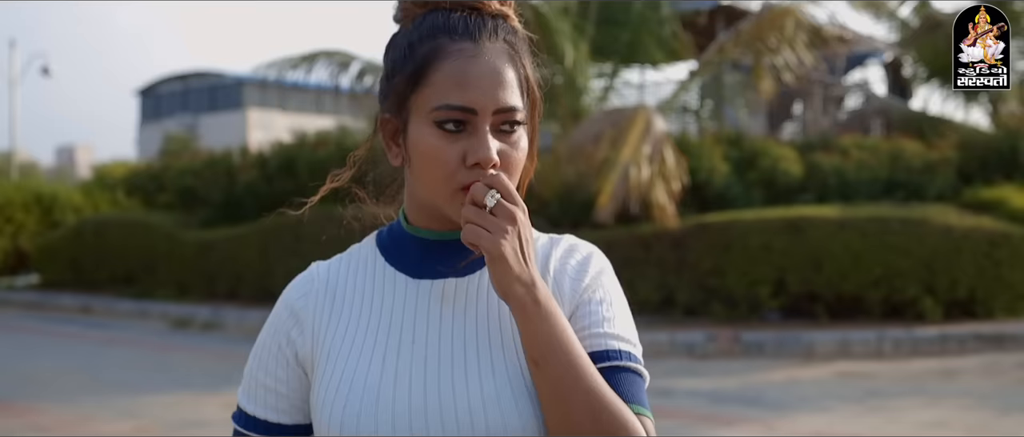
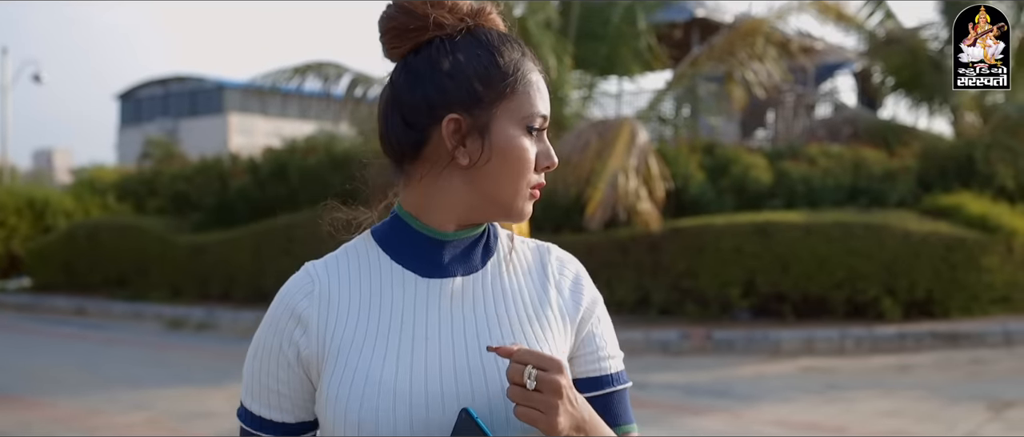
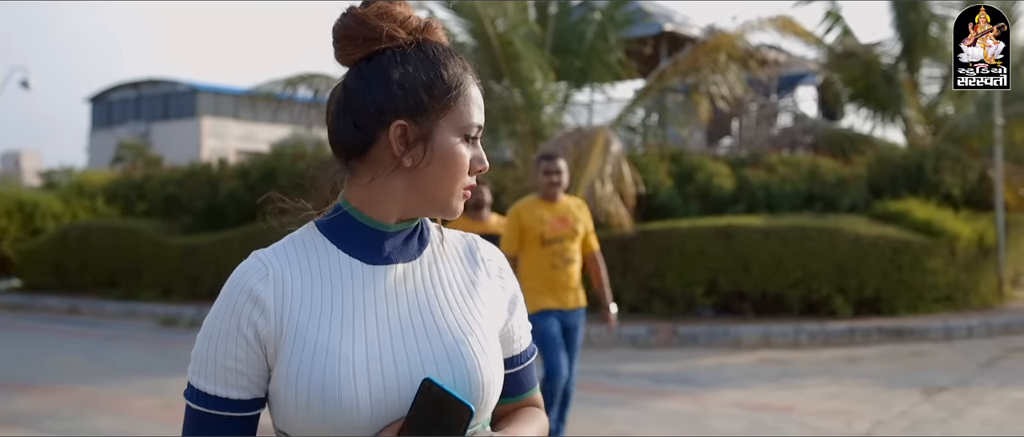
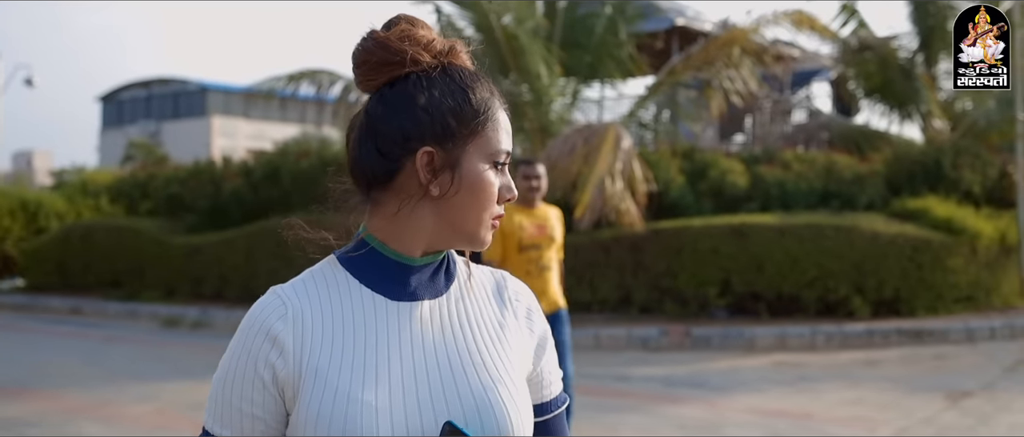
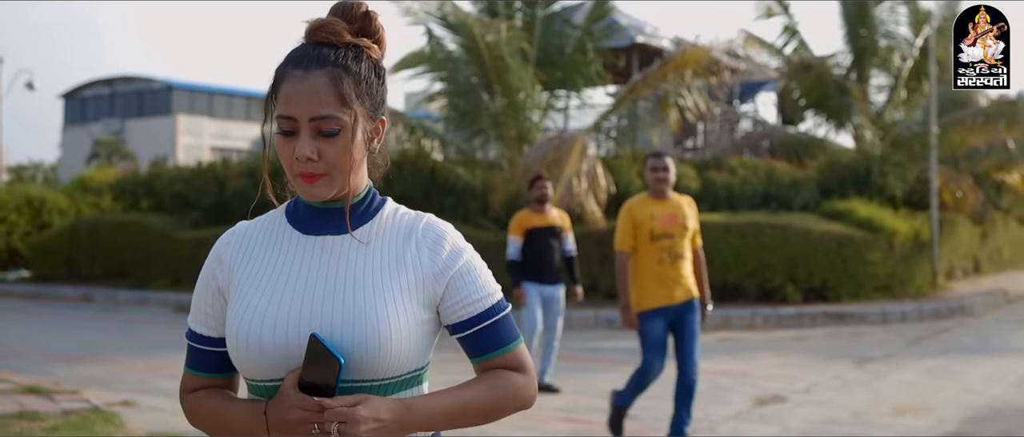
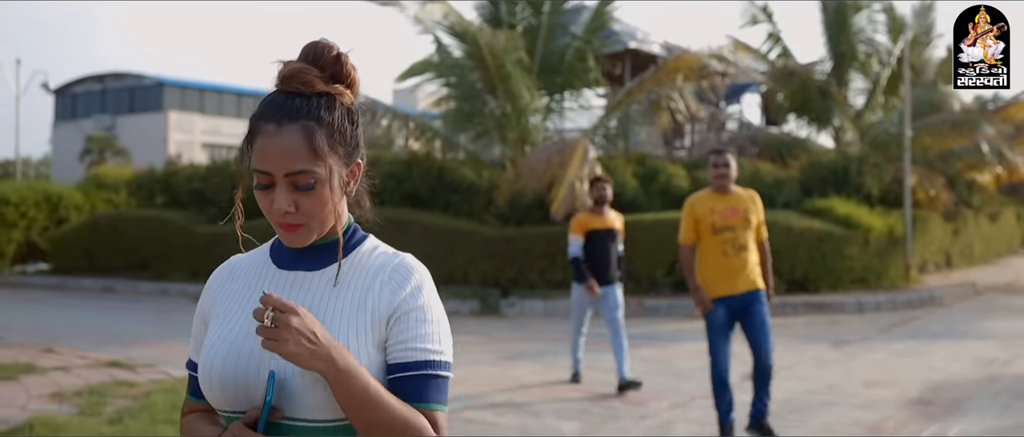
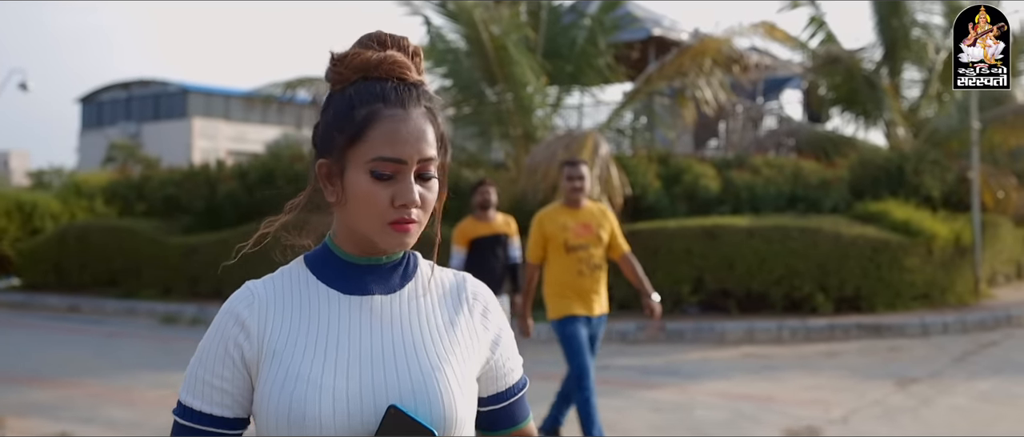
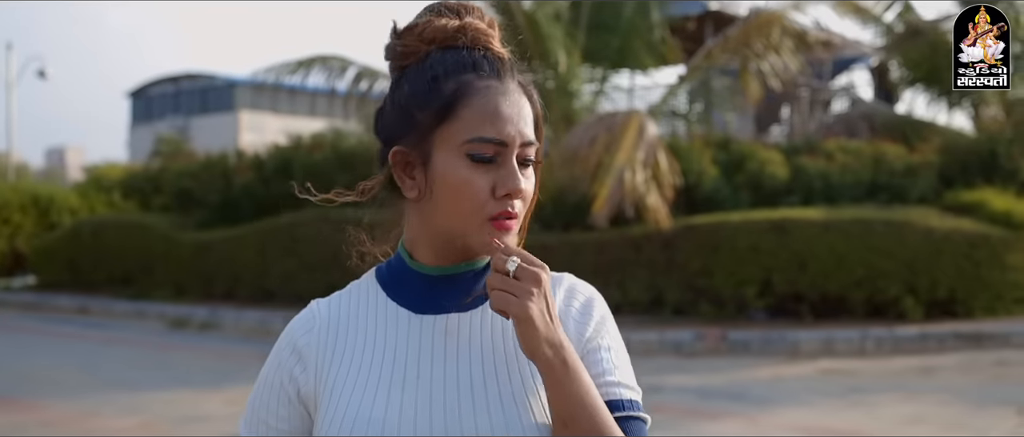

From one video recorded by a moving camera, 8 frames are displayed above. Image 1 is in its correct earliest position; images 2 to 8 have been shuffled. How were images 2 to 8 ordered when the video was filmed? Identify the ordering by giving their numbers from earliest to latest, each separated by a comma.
8, 2, 4, 3, 7, 5, 6
